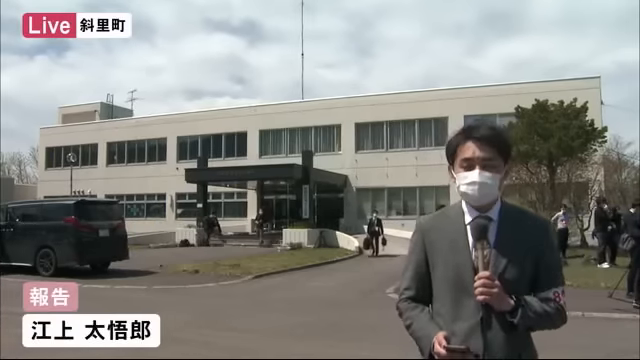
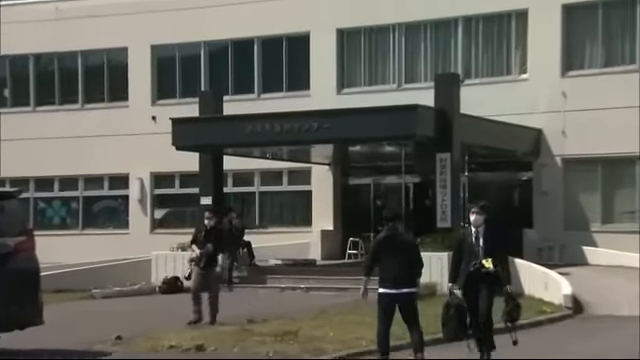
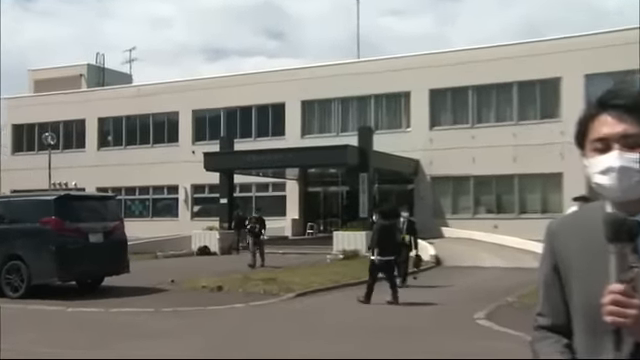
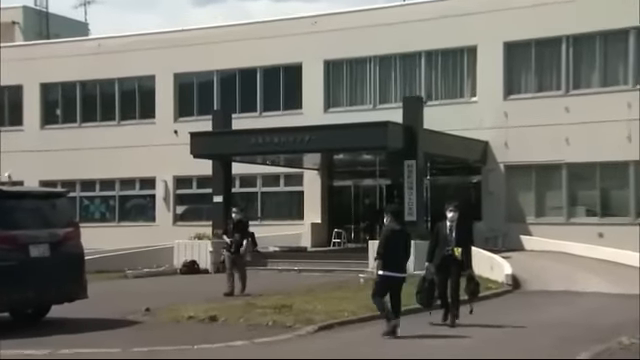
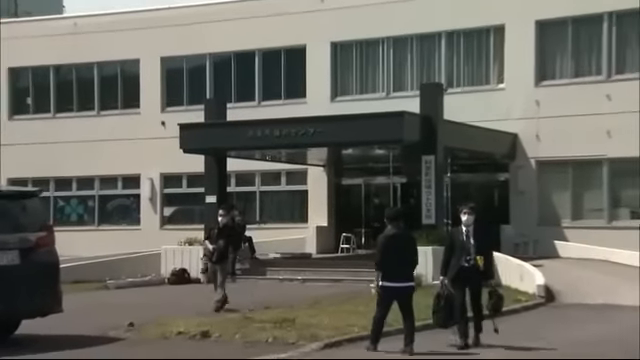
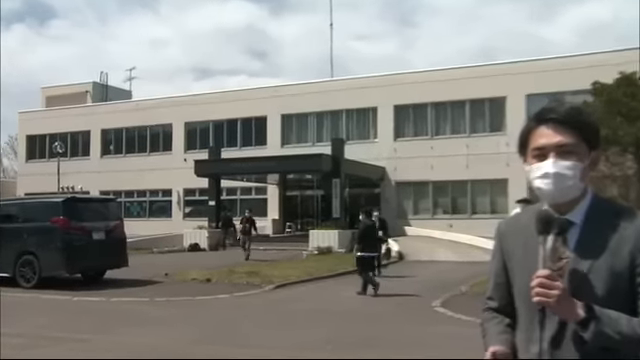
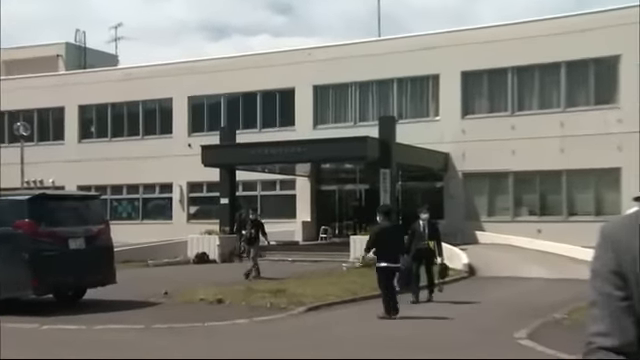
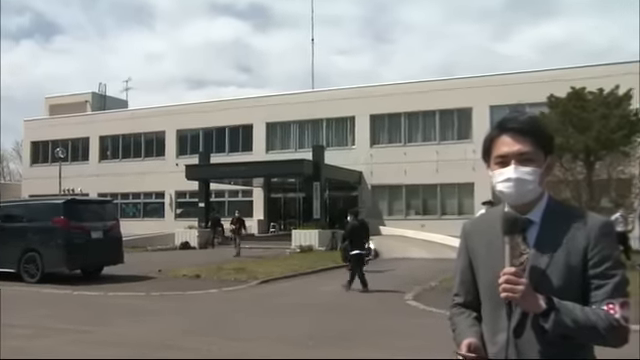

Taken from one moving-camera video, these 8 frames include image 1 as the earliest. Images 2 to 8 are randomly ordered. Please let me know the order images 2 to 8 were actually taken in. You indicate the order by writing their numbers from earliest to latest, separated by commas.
8, 6, 3, 7, 4, 5, 2
